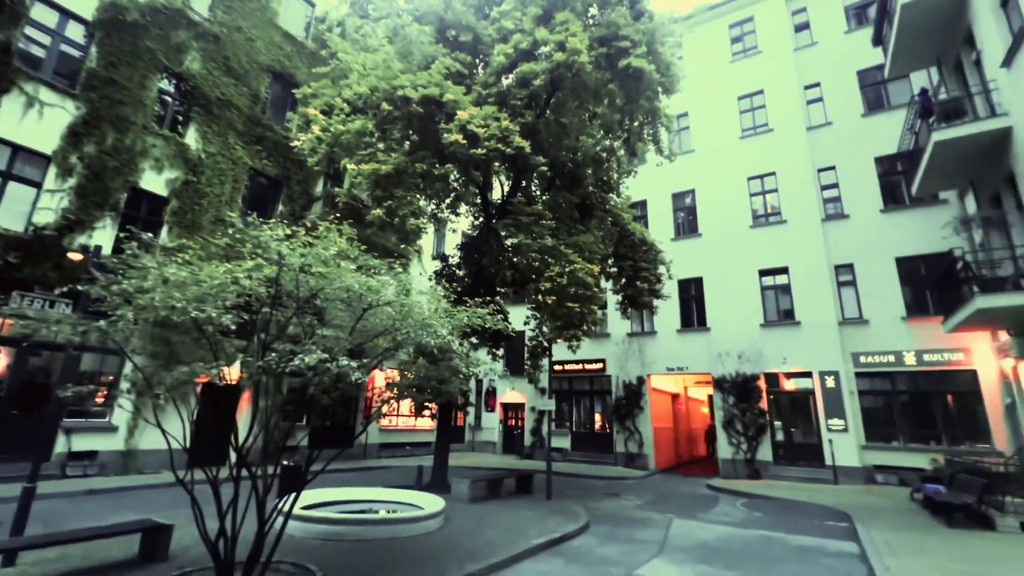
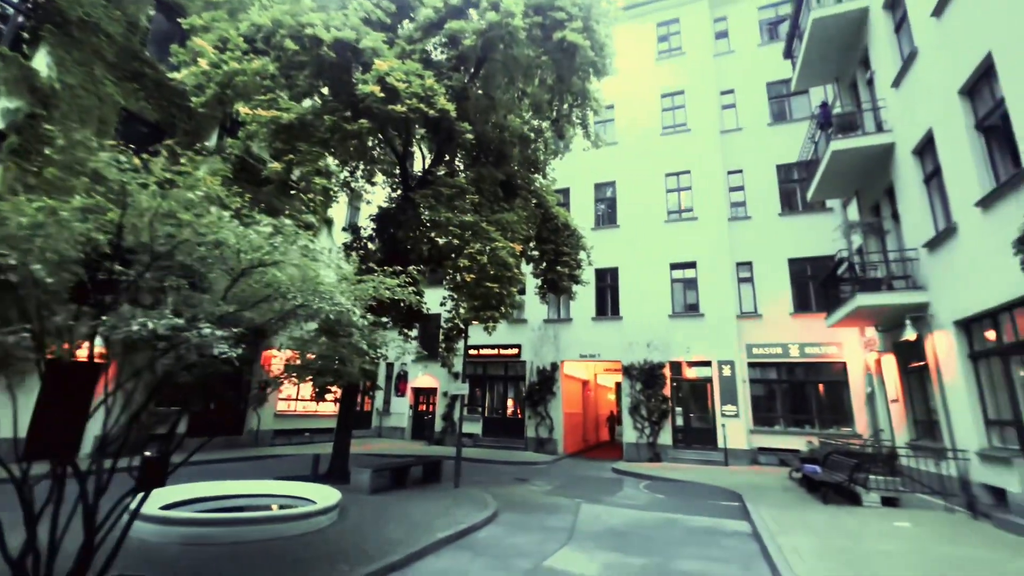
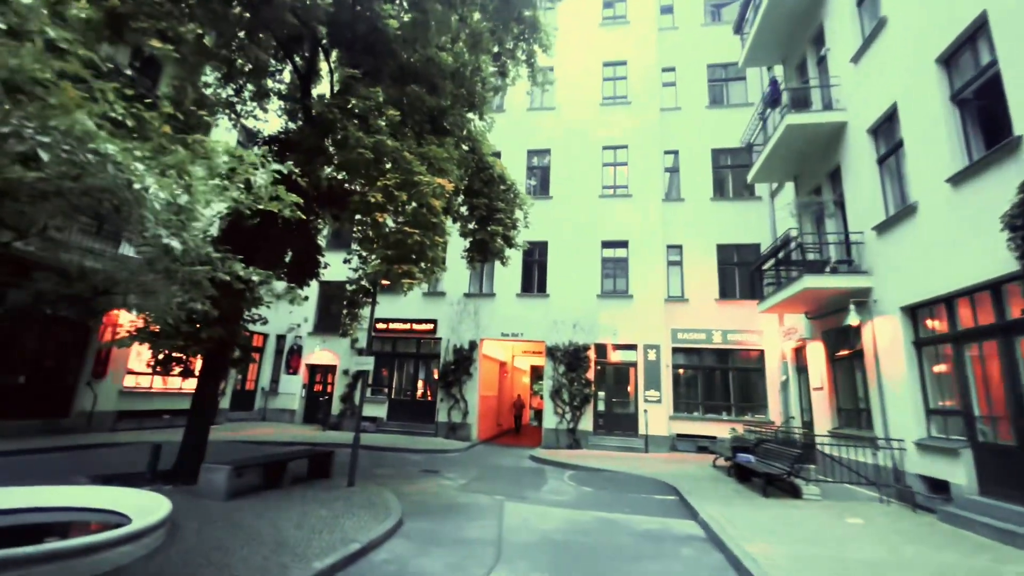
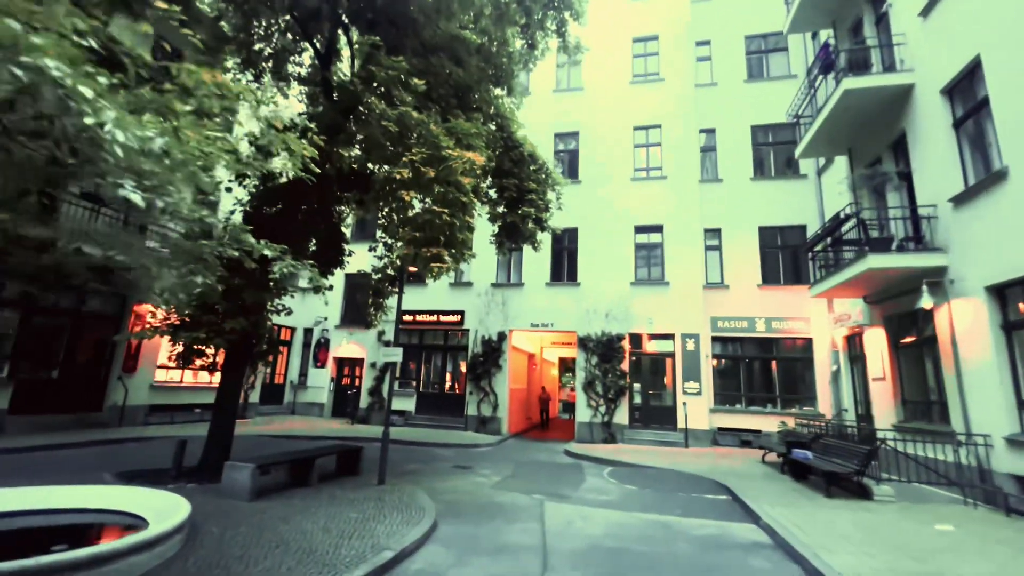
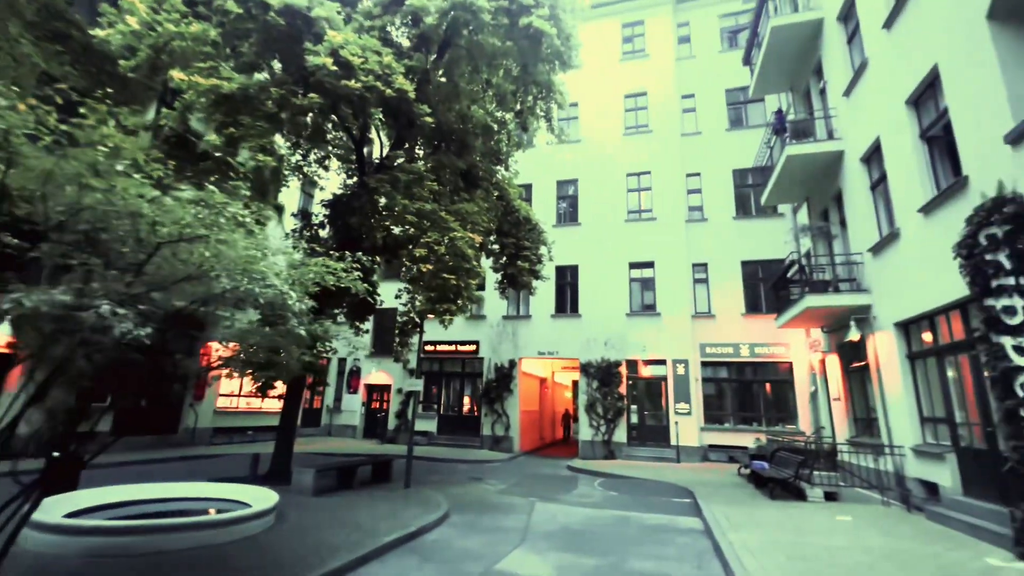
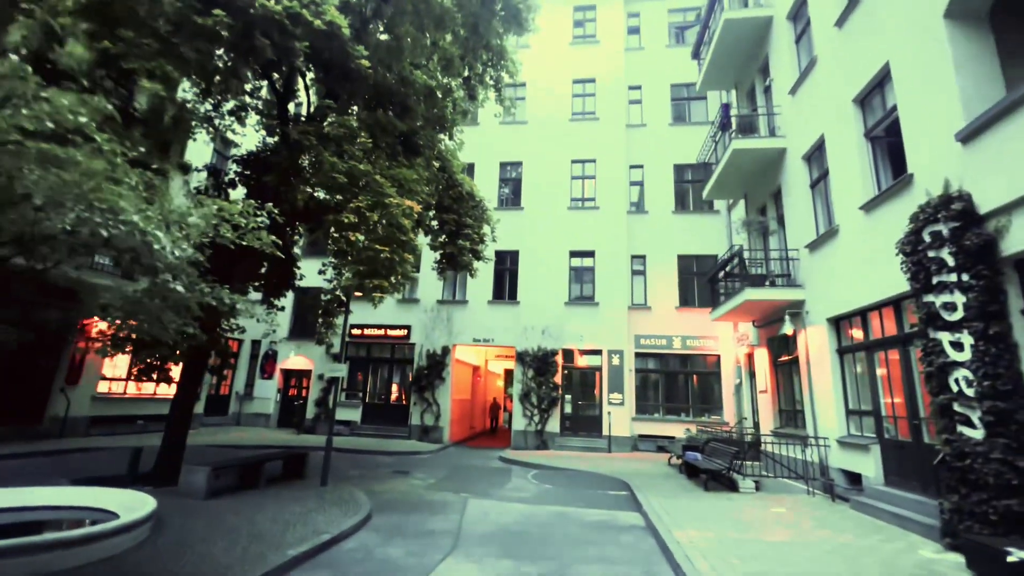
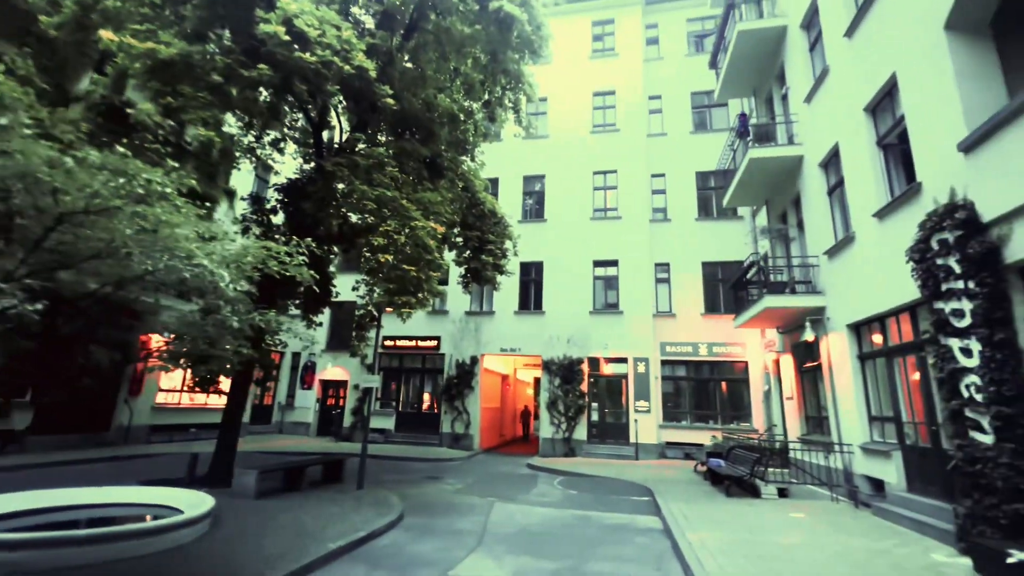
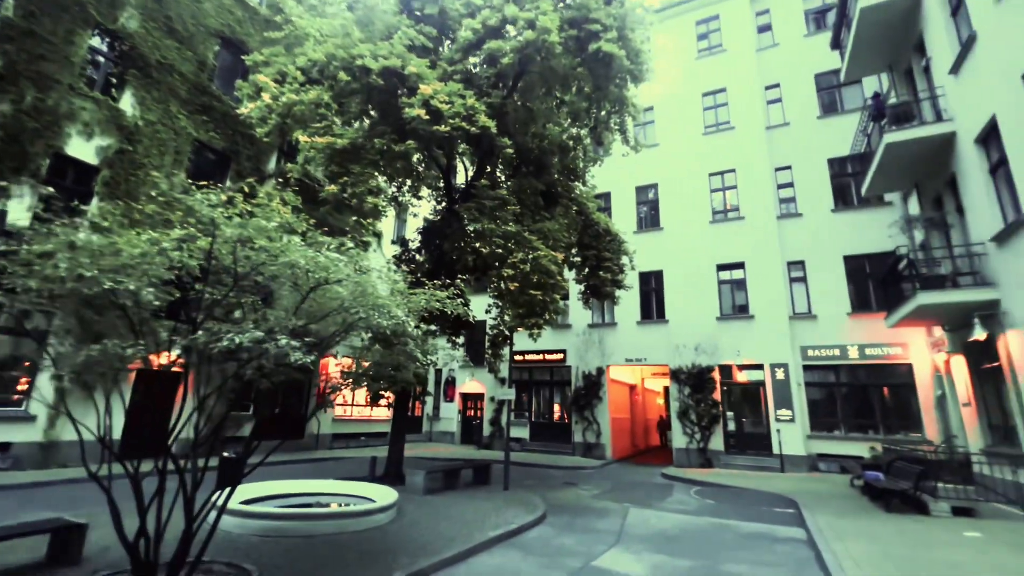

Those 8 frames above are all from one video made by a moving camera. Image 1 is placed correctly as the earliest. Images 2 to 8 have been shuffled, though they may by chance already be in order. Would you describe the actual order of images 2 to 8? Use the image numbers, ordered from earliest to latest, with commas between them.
8, 2, 5, 7, 6, 3, 4
